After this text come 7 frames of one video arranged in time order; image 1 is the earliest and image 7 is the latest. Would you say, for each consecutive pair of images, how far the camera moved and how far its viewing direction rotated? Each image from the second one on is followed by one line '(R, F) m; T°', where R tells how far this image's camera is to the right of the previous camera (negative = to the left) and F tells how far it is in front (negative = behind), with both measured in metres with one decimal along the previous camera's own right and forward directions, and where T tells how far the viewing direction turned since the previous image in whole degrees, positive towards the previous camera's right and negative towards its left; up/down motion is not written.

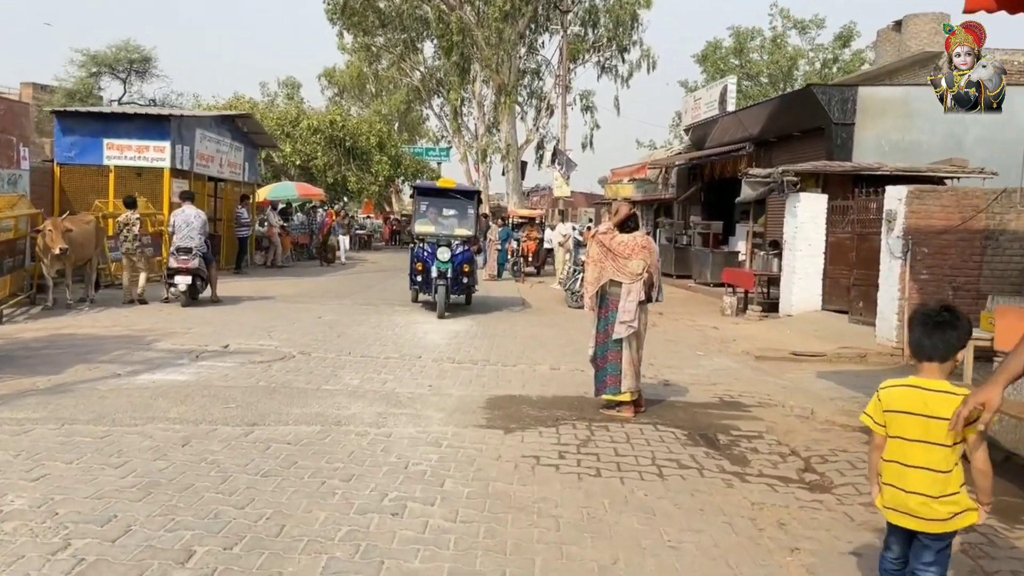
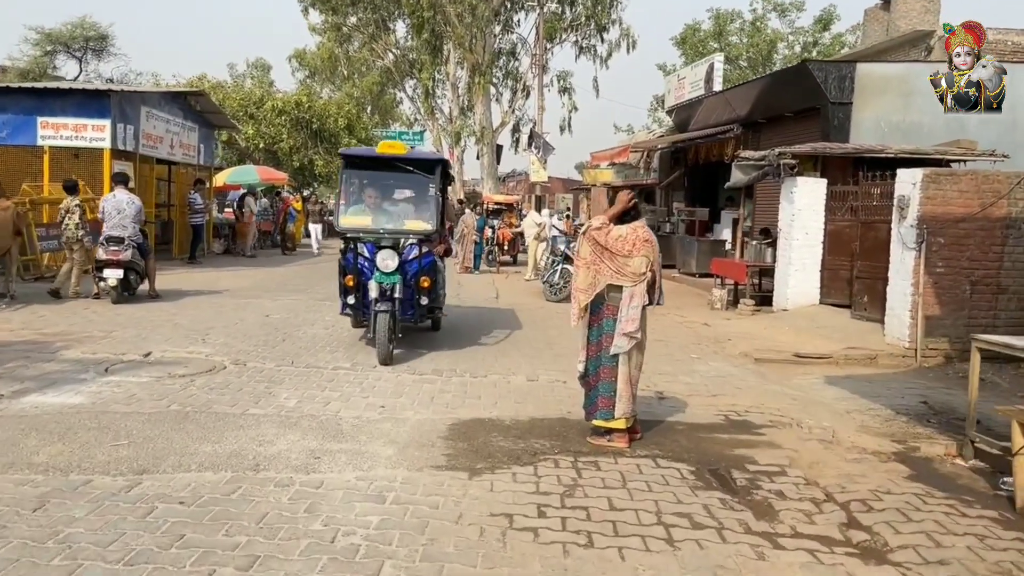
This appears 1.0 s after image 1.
(+0.1, +1.2) m; +2°
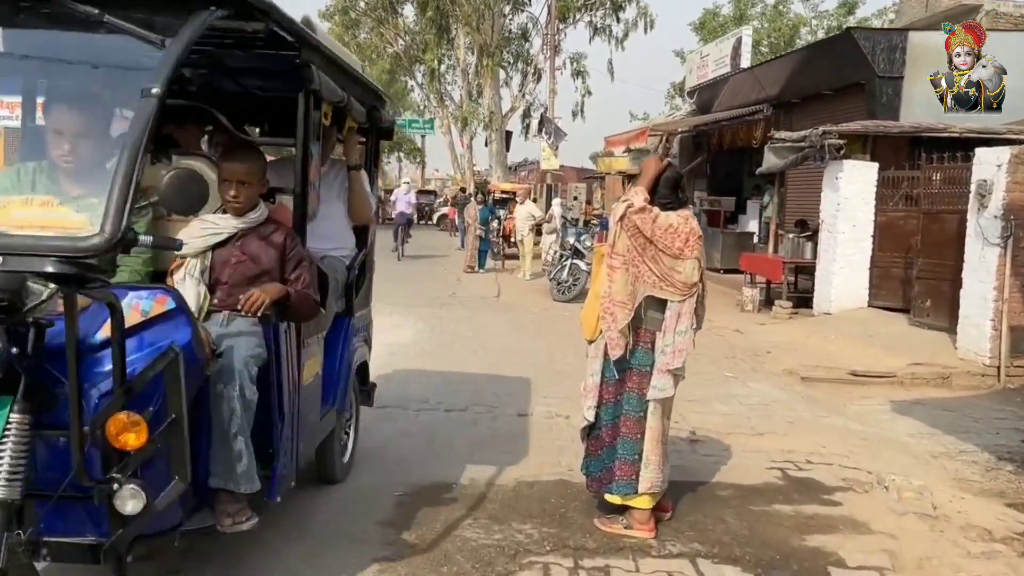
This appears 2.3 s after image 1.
(+0.2, +1.6) m; -1°
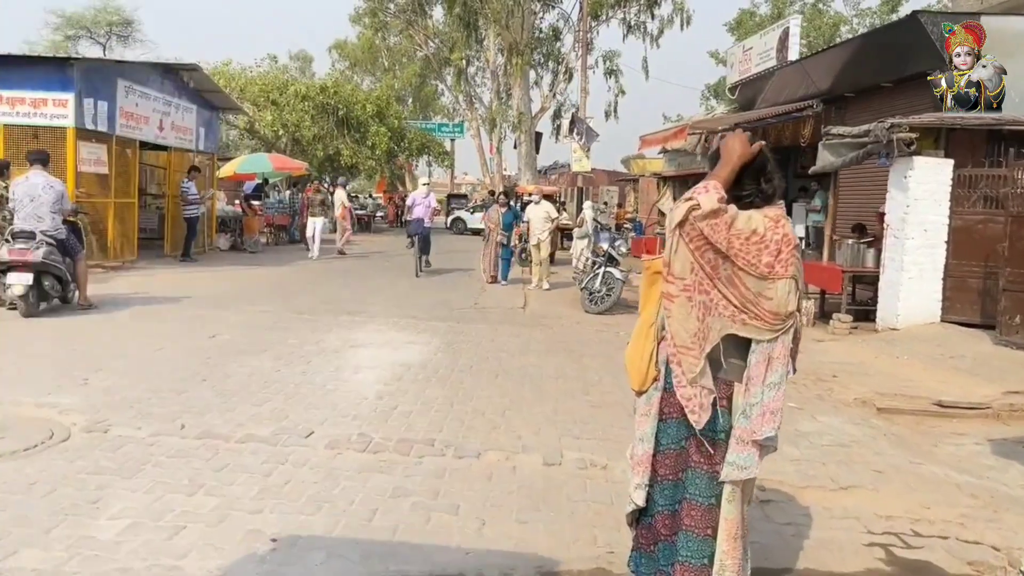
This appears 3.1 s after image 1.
(0.0, +1.0) m; -2°
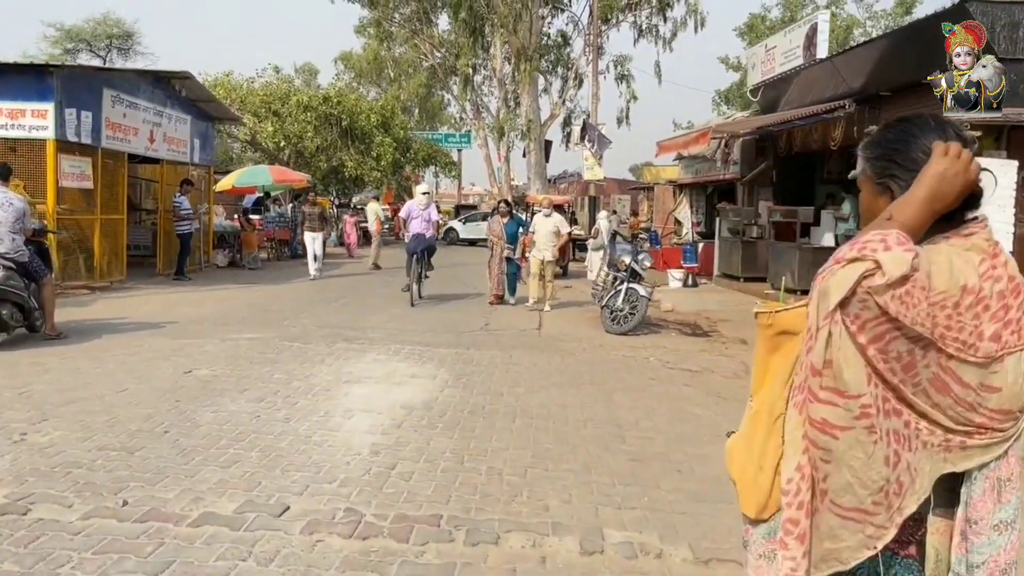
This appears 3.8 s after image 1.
(-0.1, +1.0) m; -1°
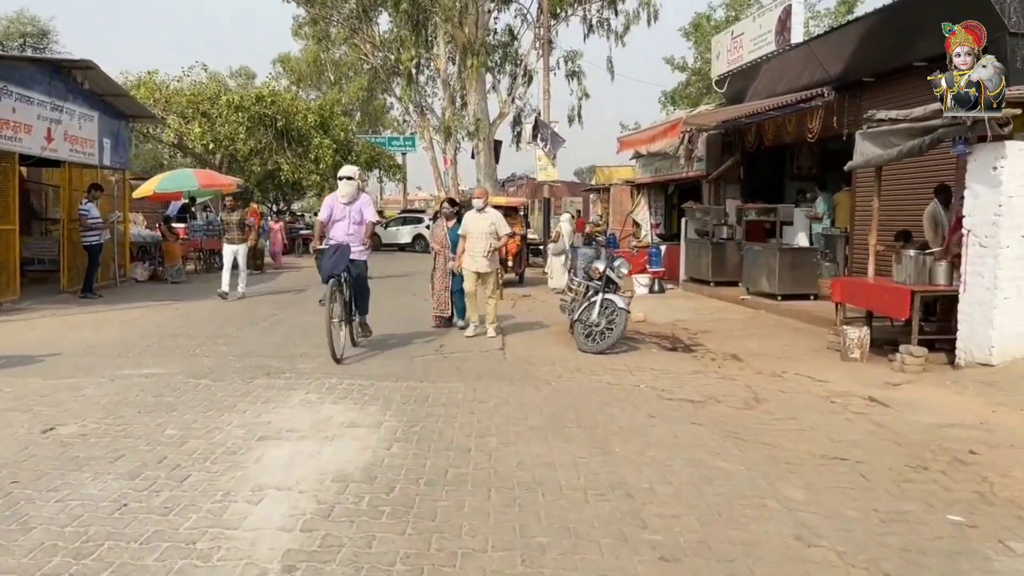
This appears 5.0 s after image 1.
(-0.1, +1.5) m; +4°
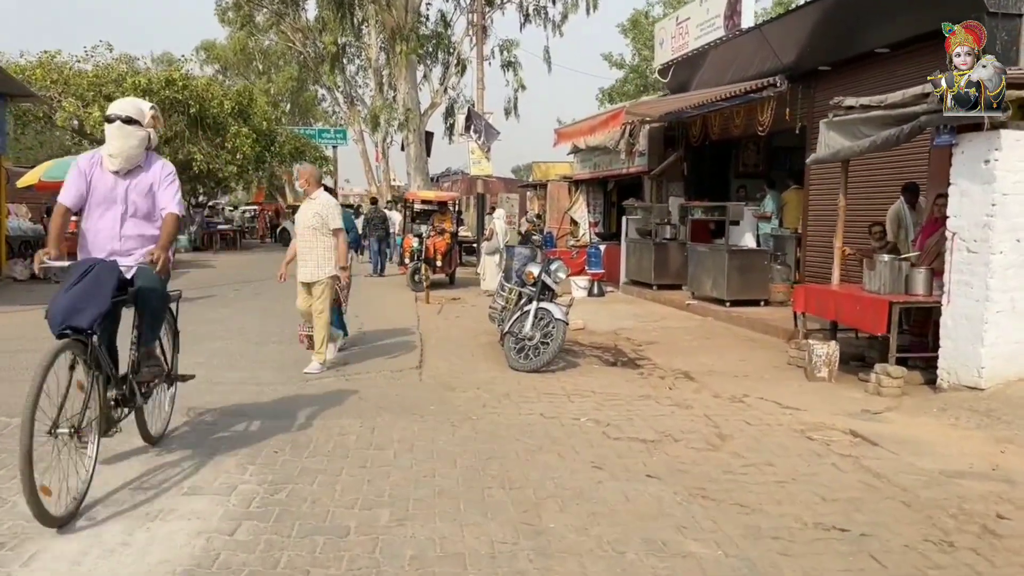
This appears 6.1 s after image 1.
(+0.2, +1.3) m; +5°
